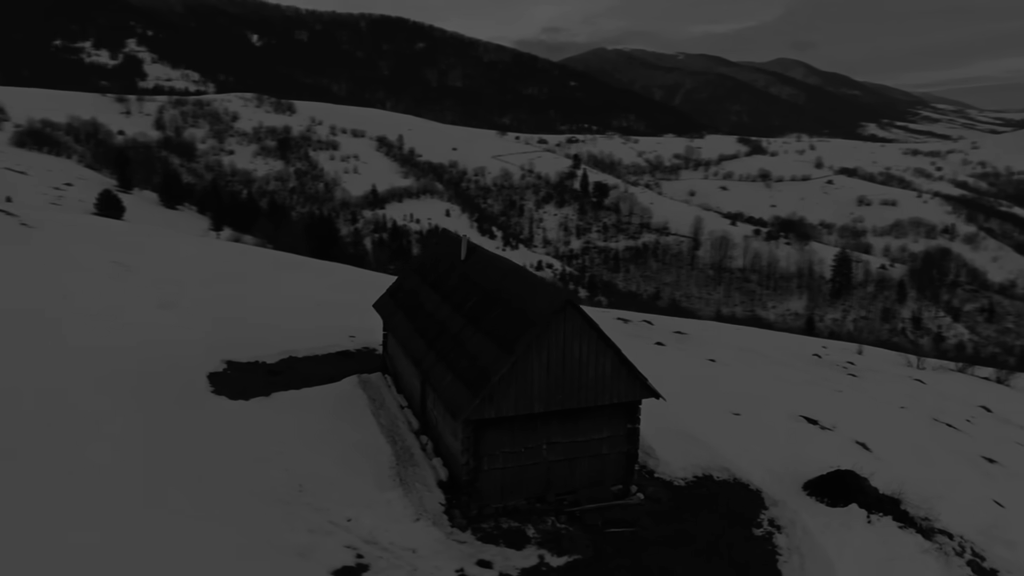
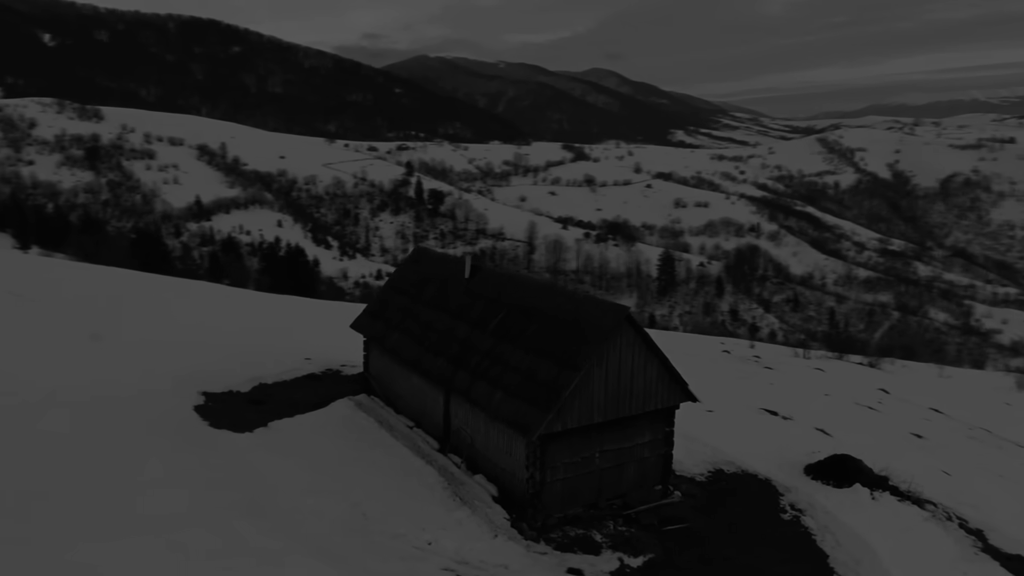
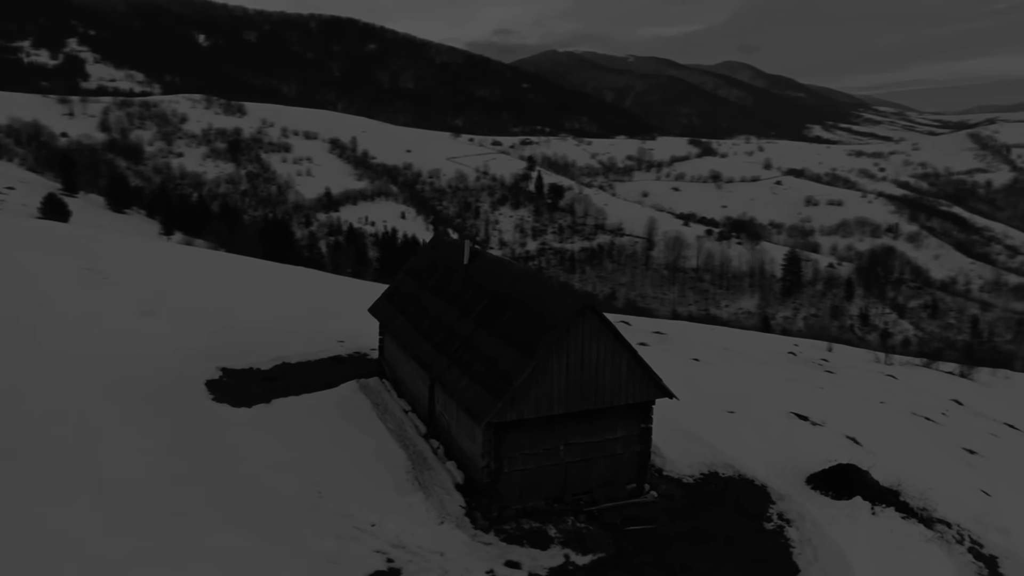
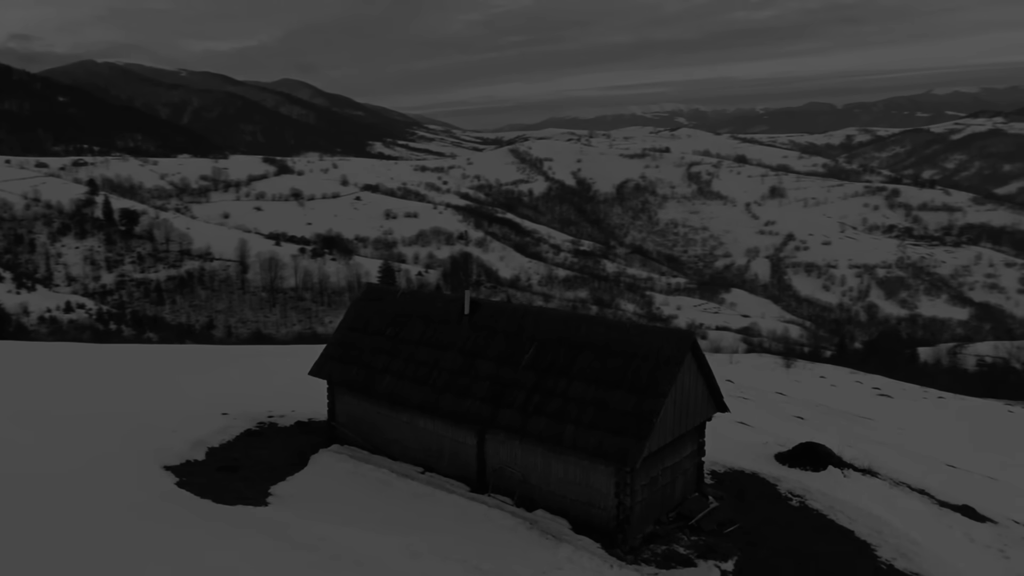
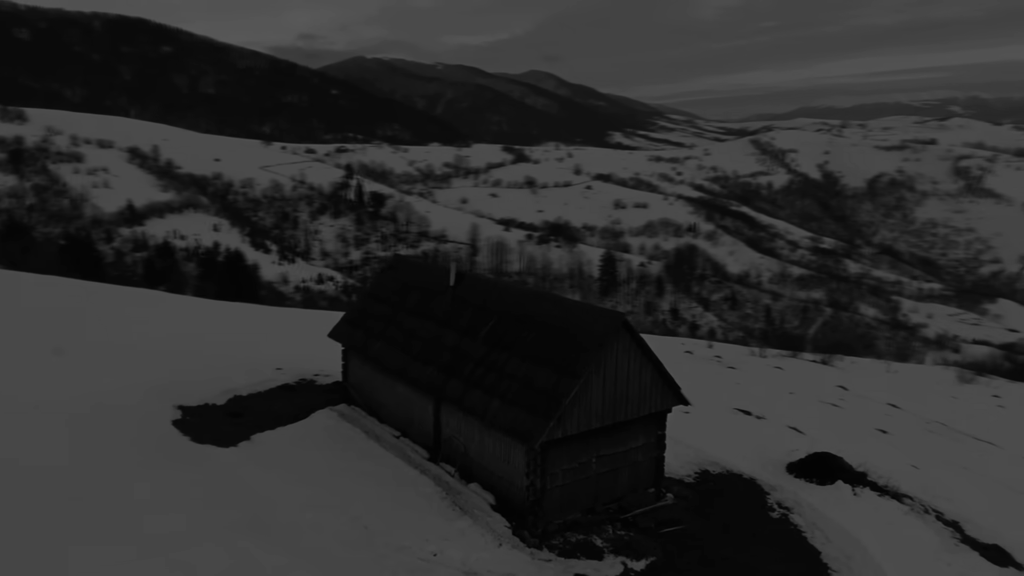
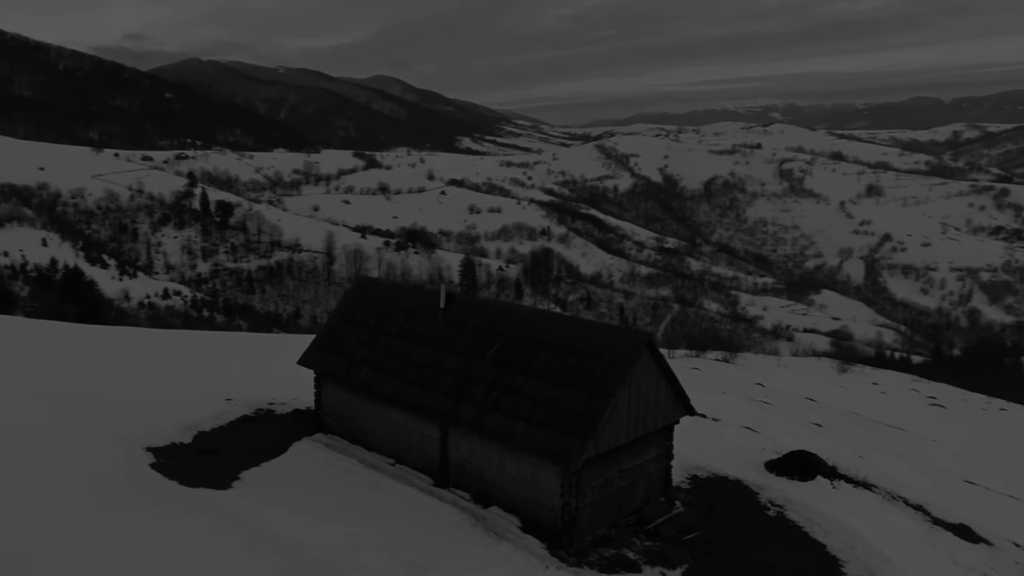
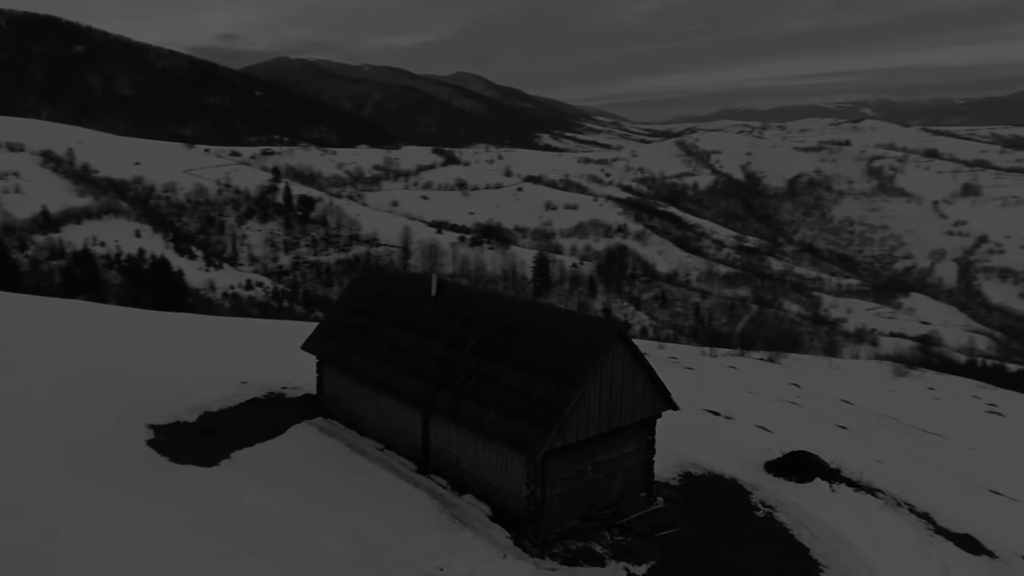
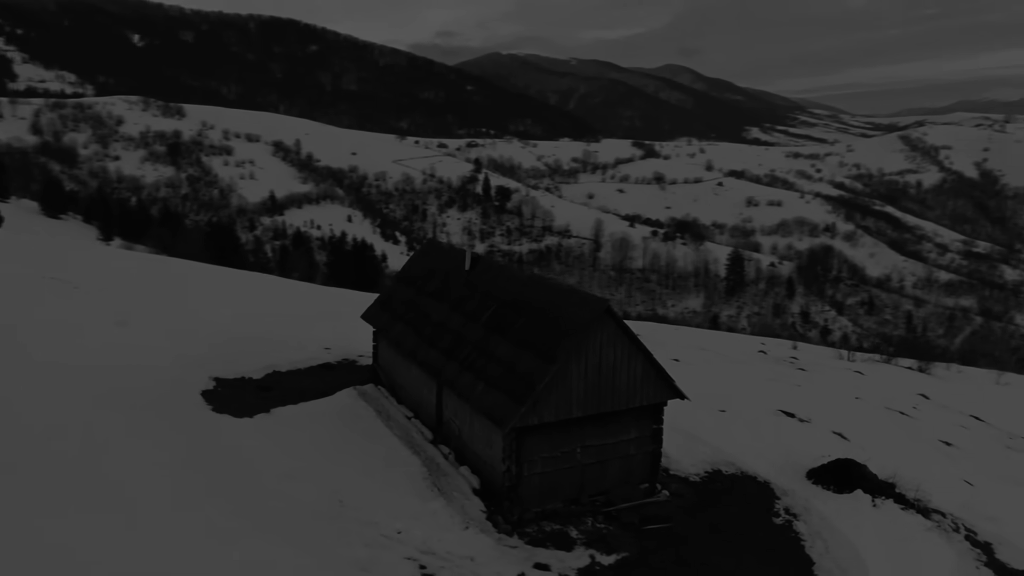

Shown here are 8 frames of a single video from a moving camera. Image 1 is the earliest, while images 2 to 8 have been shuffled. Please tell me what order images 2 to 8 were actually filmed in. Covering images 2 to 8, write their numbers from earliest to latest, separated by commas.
3, 8, 2, 5, 7, 6, 4
